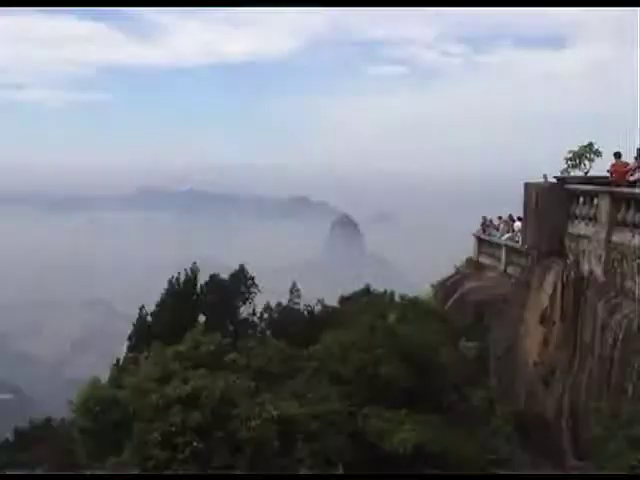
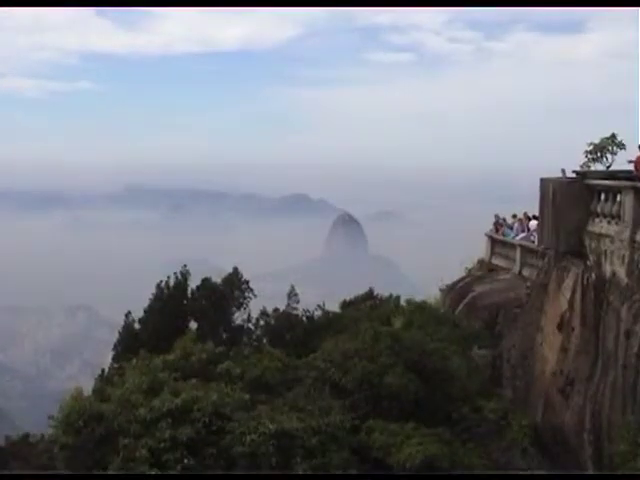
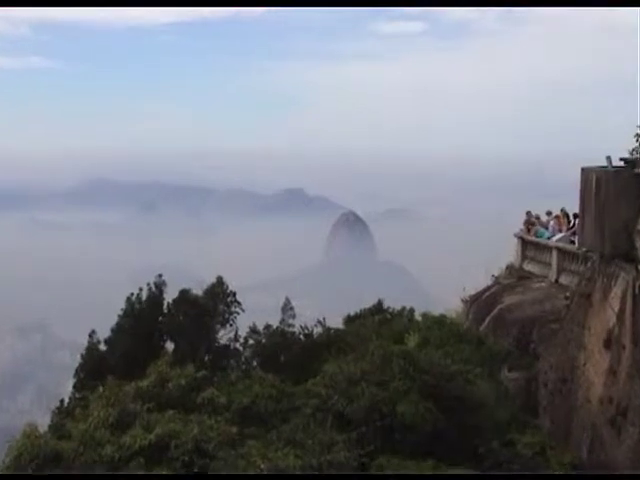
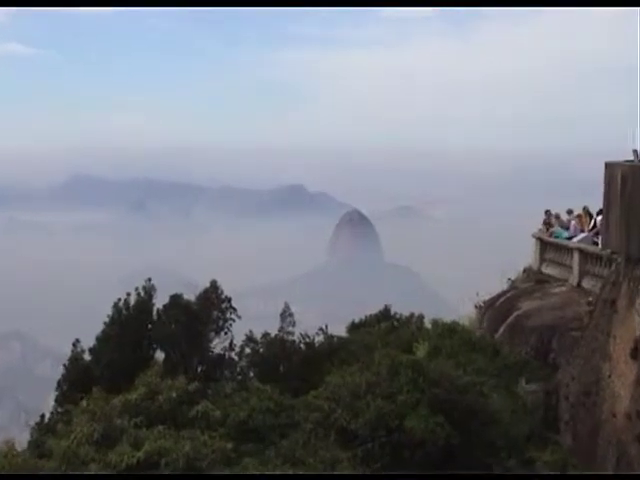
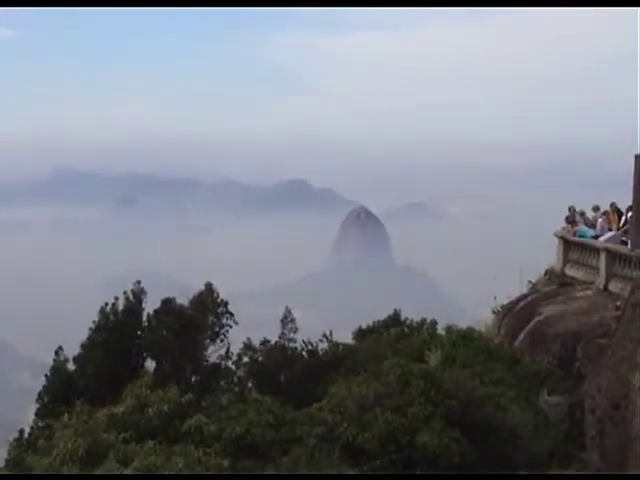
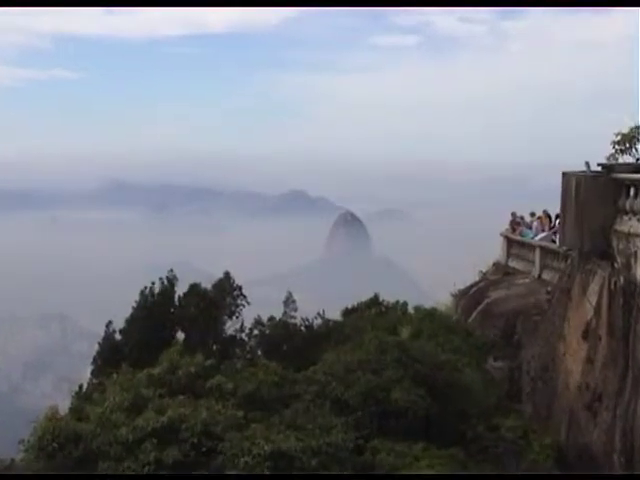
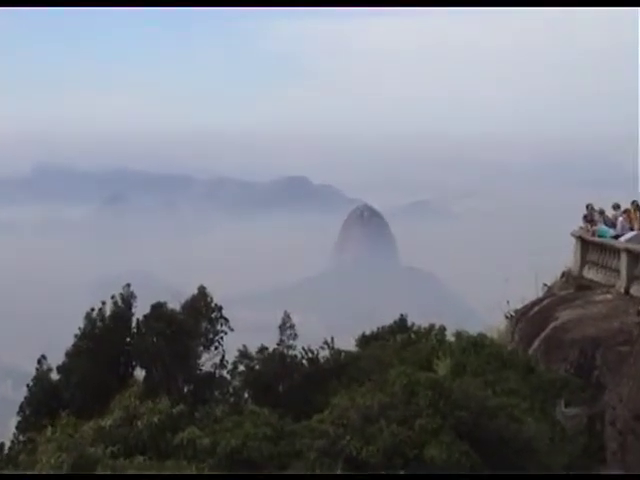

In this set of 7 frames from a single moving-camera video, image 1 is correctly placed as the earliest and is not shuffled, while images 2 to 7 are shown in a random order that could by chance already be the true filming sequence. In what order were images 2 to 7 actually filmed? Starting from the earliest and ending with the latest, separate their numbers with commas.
2, 6, 3, 4, 5, 7
